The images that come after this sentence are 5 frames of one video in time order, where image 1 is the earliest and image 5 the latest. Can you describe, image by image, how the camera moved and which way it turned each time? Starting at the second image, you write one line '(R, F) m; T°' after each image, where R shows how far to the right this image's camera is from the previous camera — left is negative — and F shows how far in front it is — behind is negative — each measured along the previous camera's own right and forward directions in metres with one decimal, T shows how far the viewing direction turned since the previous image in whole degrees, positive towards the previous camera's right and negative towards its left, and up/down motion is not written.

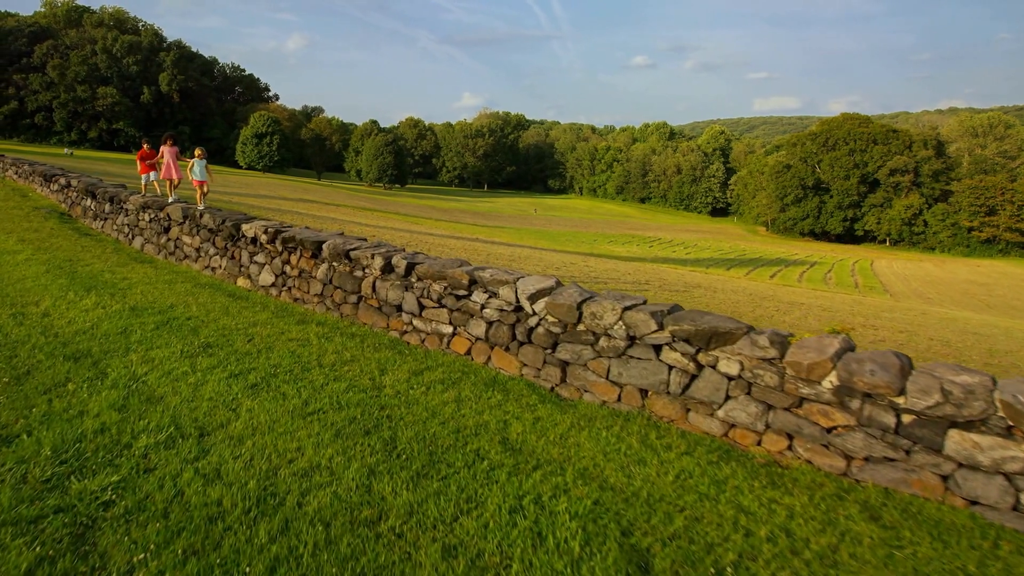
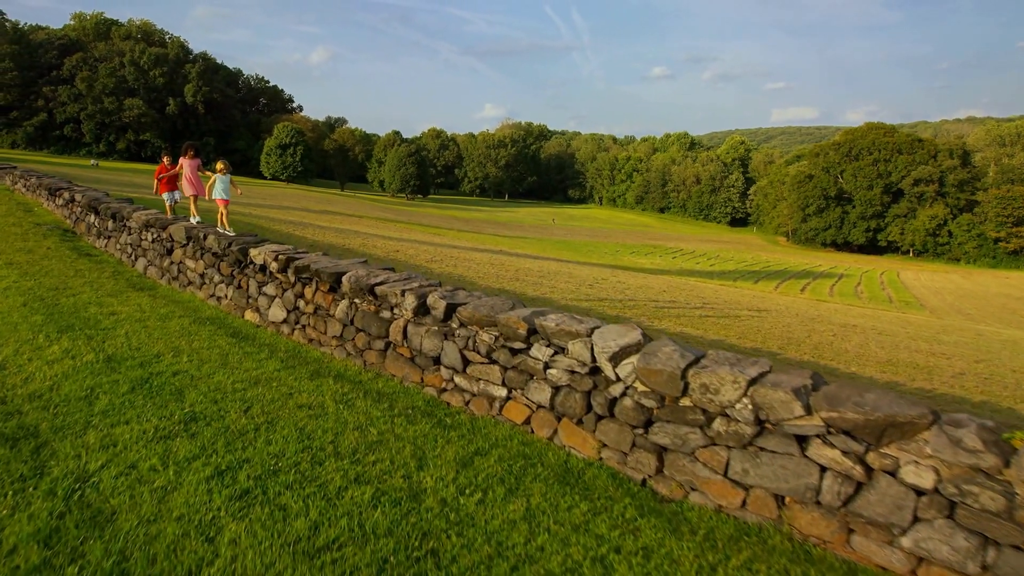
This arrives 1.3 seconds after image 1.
(-0.3, +1.2) m; -2°
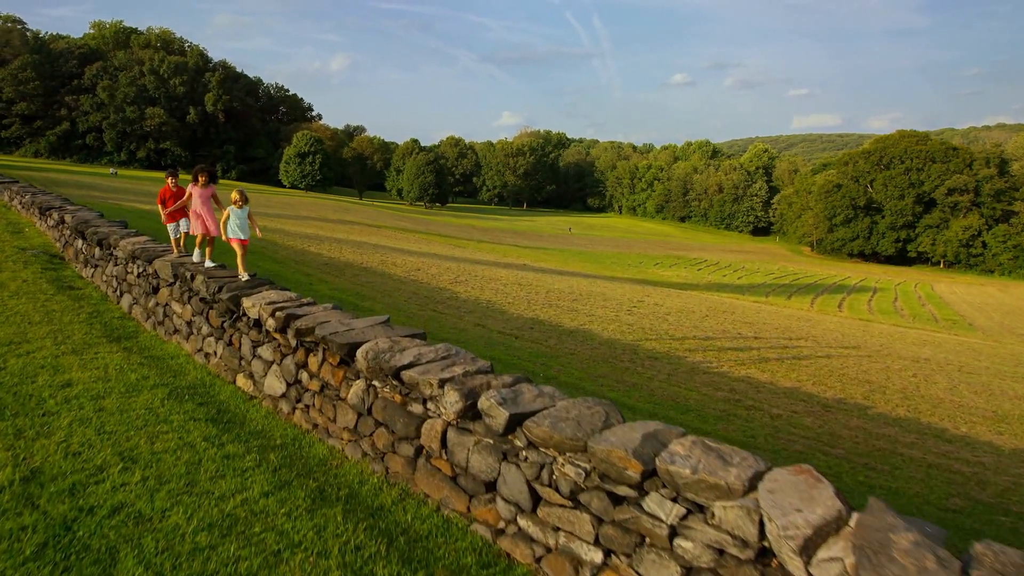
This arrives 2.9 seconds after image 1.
(-0.4, +1.5) m; -1°
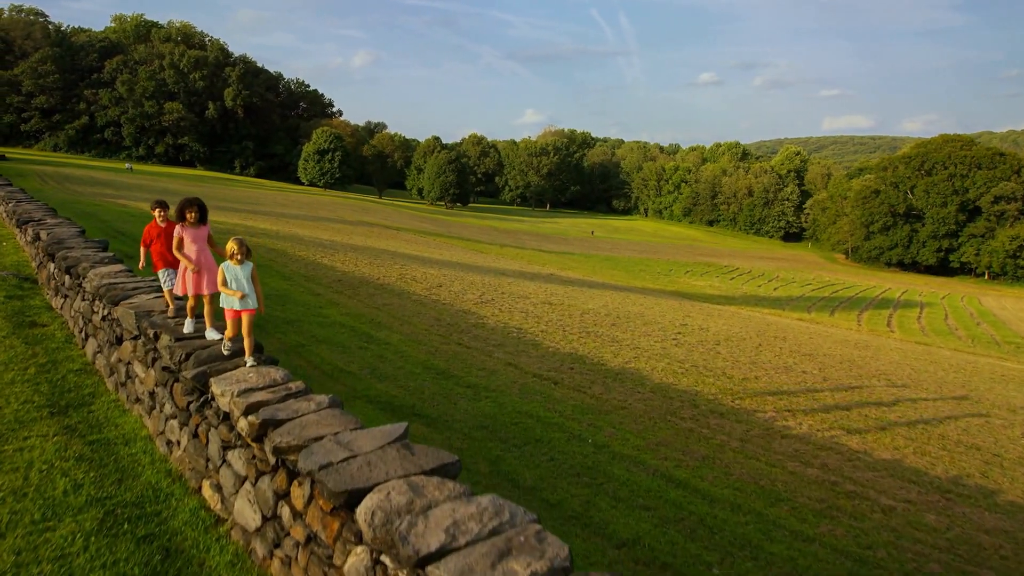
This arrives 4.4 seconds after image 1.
(-0.3, +1.5) m; -2°
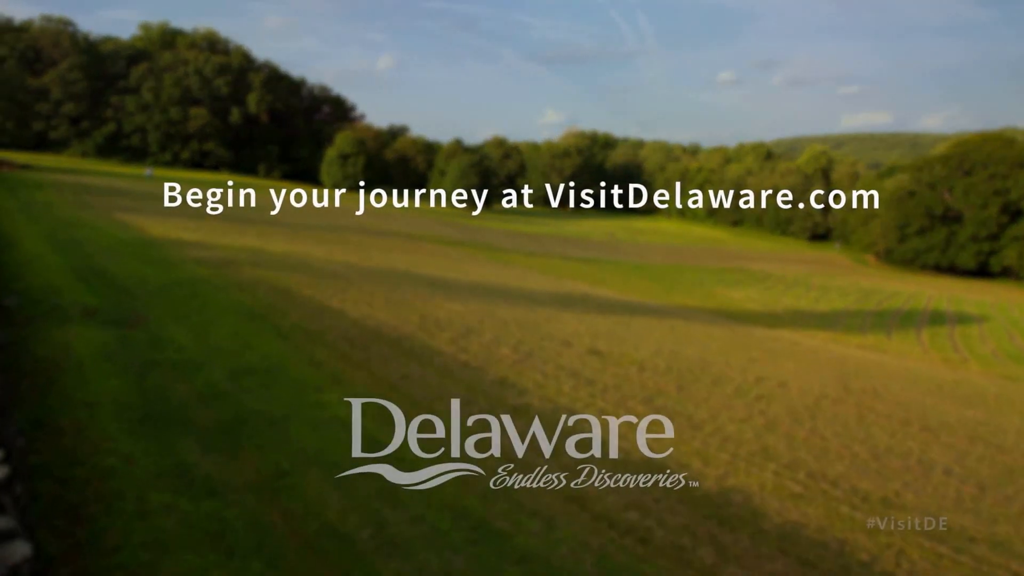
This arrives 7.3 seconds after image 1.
(-0.5, +2.8) m; -1°
